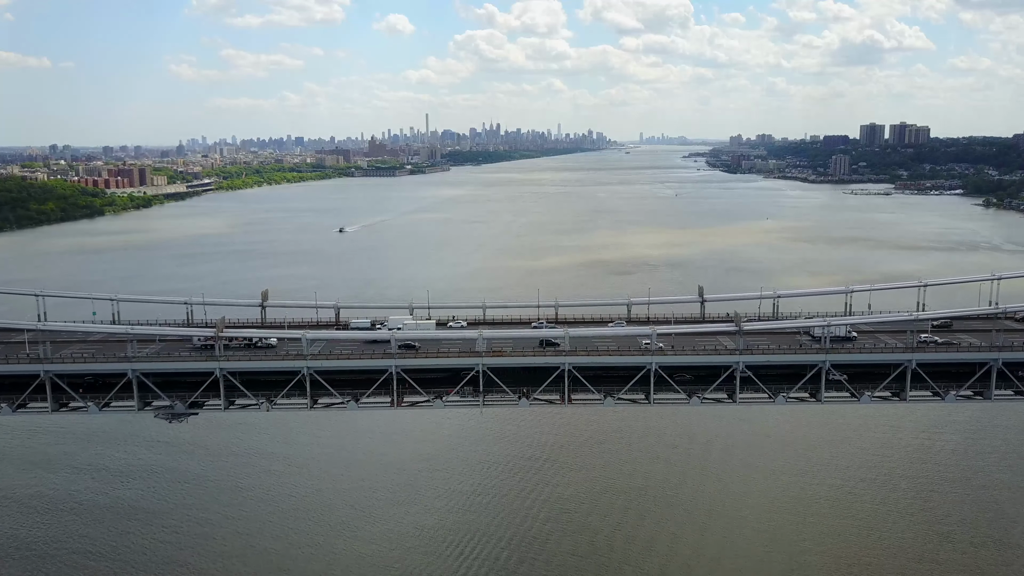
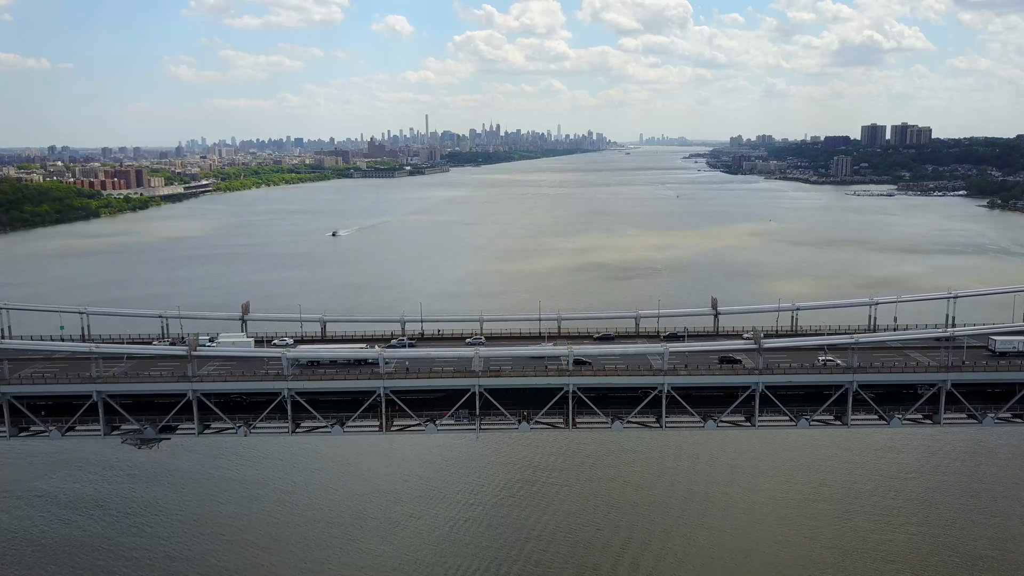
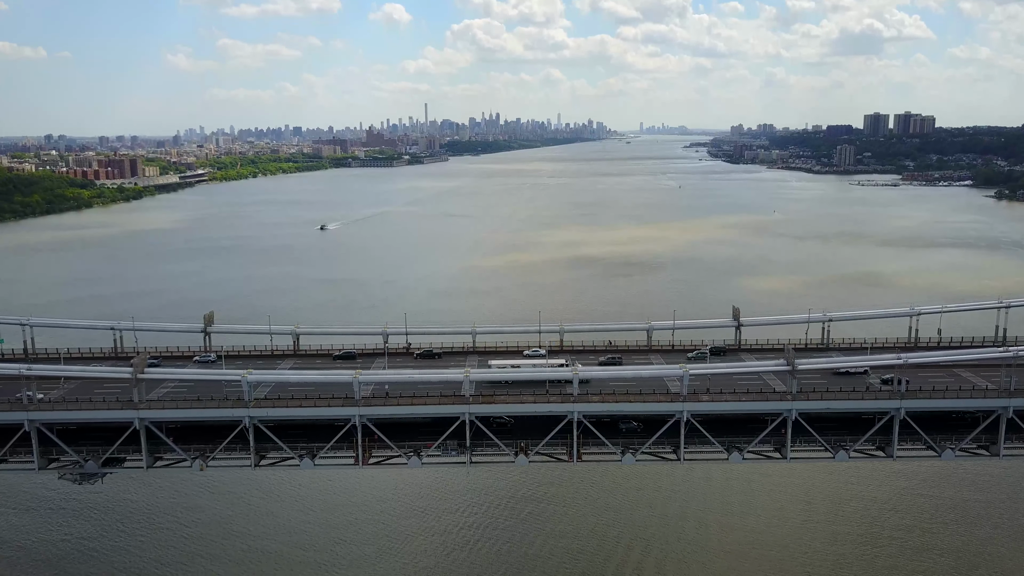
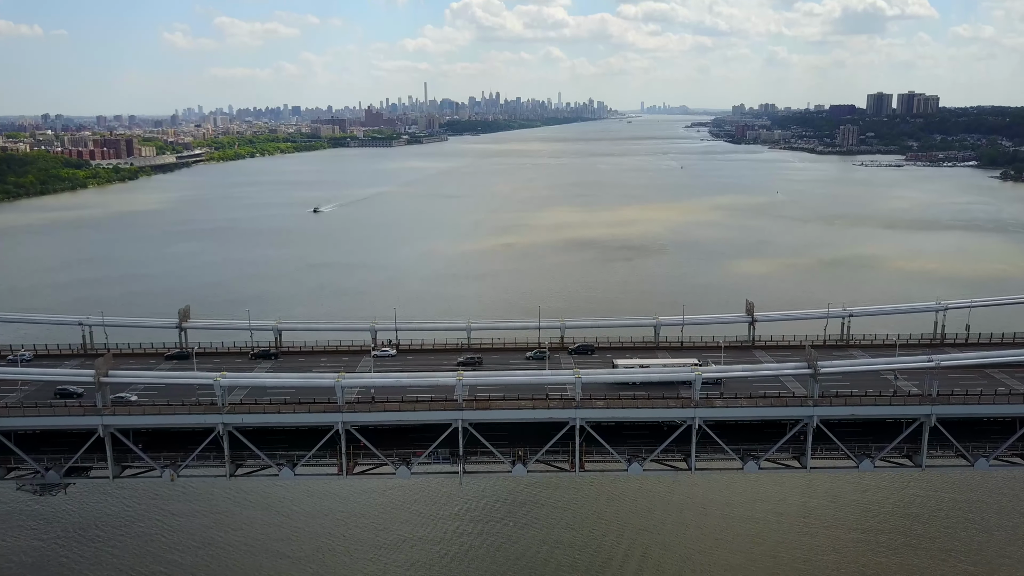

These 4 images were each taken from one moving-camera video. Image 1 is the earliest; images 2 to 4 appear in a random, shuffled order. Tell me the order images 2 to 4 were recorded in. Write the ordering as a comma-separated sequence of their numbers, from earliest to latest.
2, 3, 4
